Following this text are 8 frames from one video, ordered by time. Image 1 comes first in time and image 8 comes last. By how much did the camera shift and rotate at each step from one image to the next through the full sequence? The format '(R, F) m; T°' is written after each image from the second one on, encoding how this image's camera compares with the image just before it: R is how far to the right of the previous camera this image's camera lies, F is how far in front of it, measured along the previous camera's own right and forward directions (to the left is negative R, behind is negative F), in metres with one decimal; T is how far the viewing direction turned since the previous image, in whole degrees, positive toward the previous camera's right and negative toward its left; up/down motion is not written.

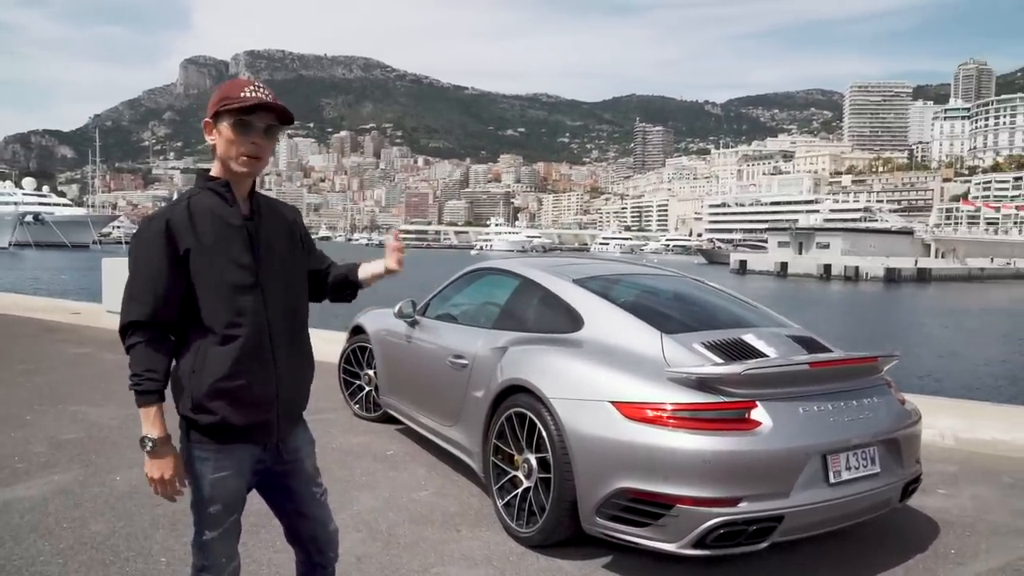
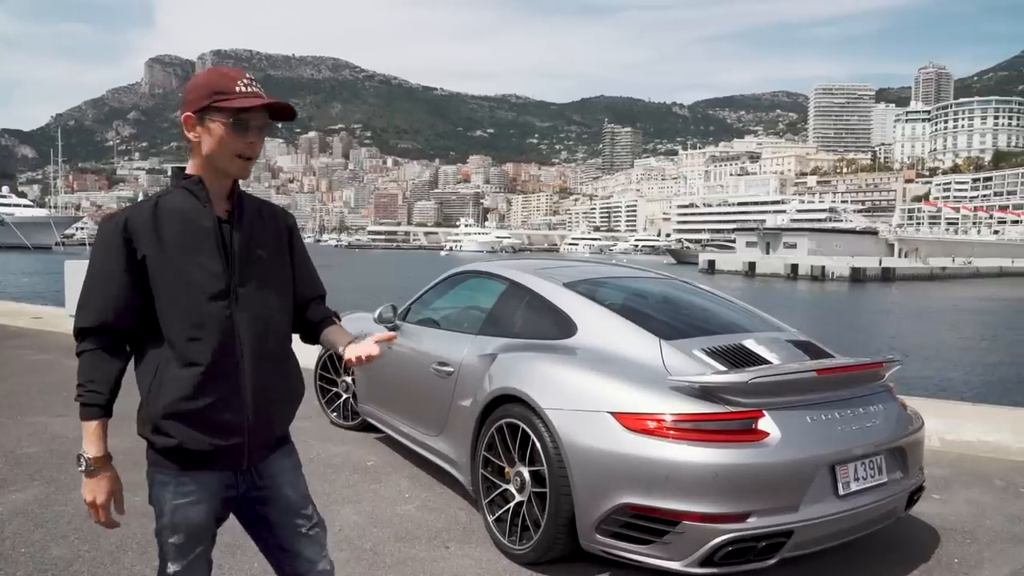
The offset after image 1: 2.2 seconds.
(-0.1, +0.2) m; +2°
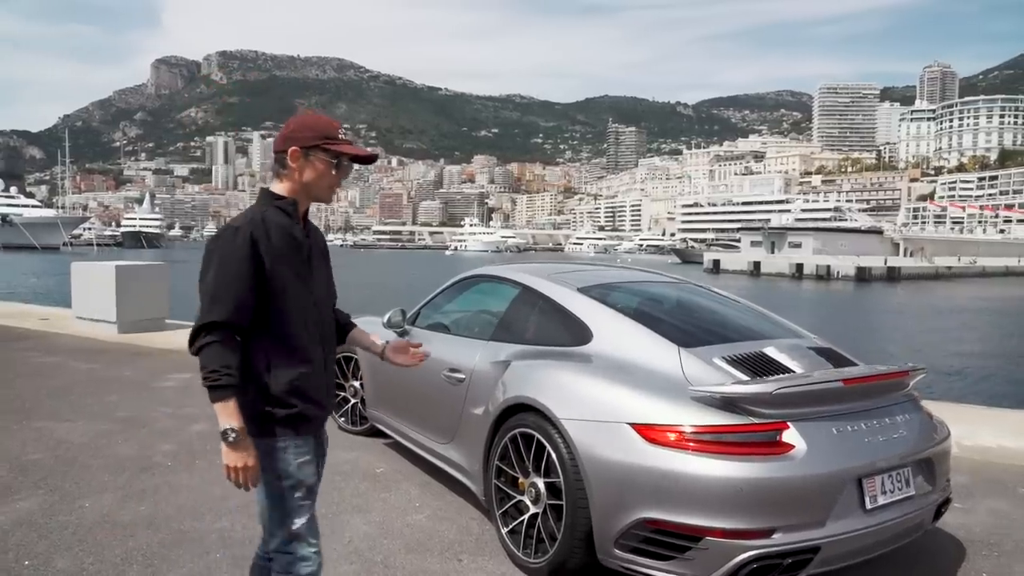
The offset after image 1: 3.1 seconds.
(0.0, +0.1) m; 0°
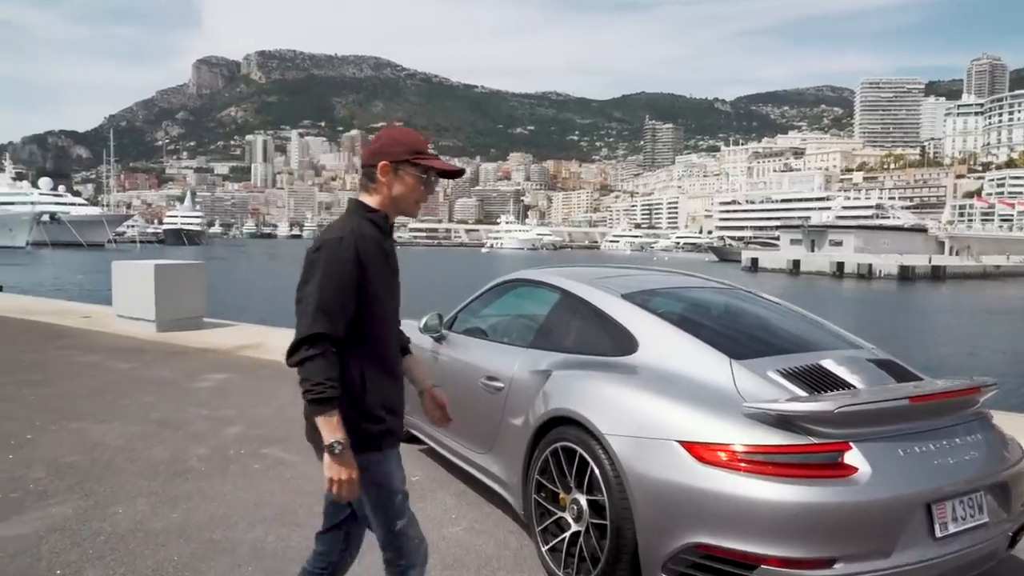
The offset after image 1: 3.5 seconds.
(0.0, +0.2) m; -3°
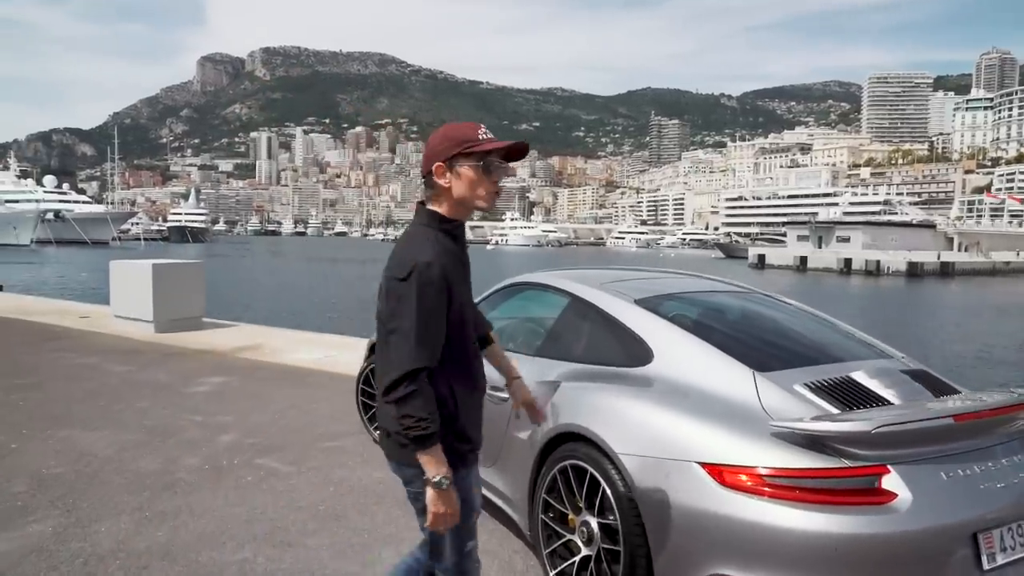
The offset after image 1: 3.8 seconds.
(0.0, +0.2) m; 0°
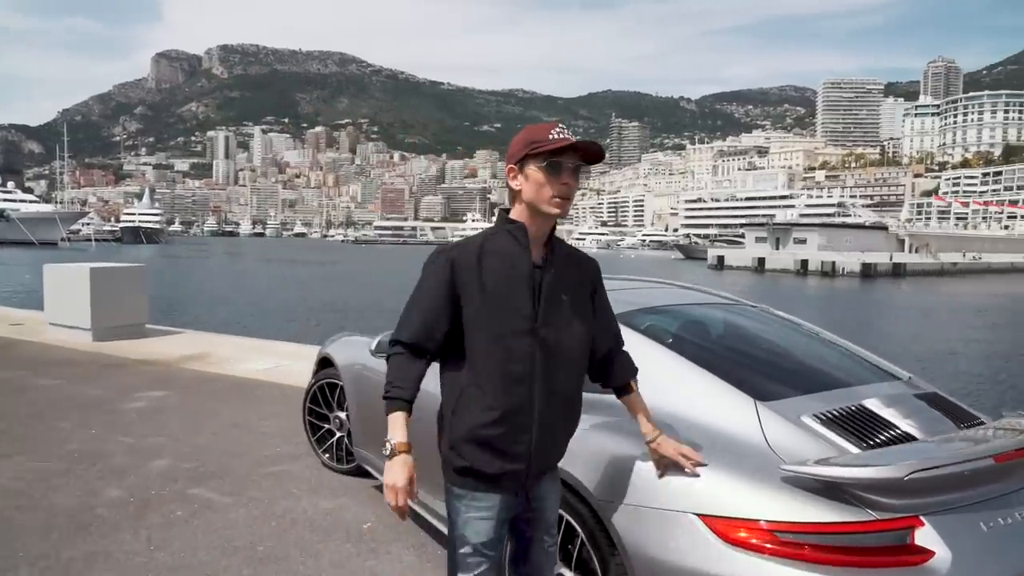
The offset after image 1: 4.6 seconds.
(0.0, +0.4) m; +3°
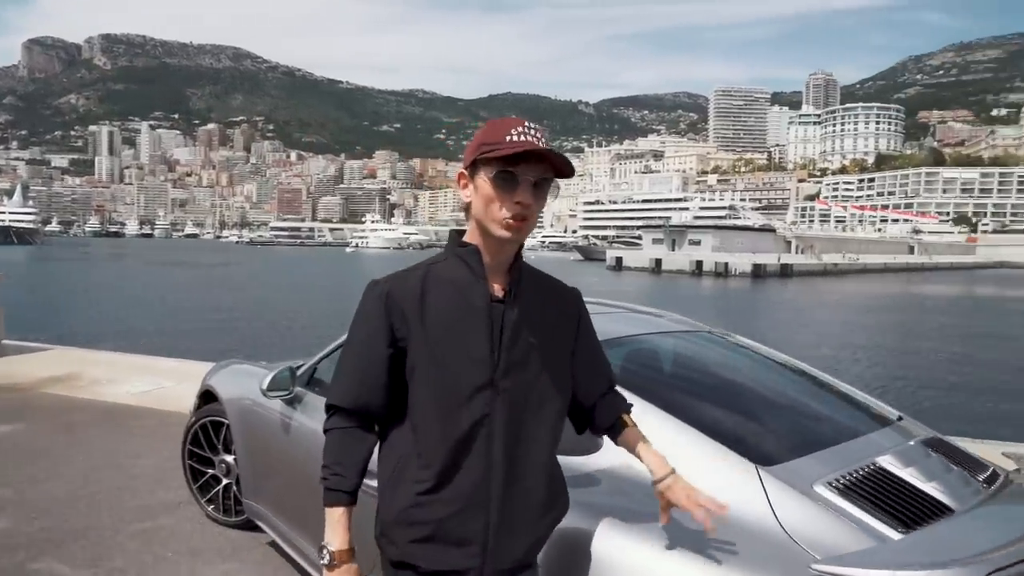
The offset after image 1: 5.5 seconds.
(-0.1, +0.6) m; +7°
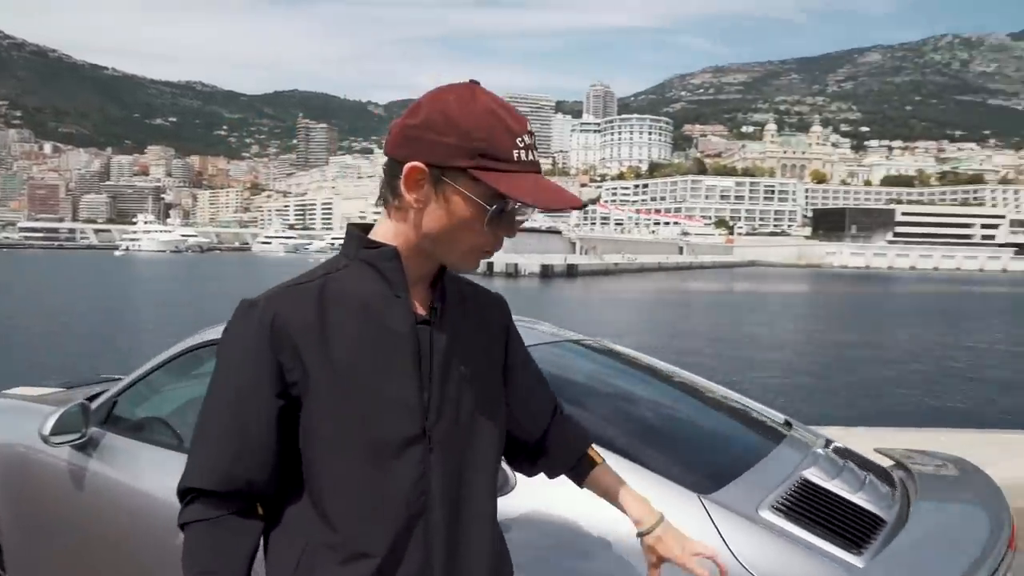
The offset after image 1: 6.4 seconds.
(-0.2, +0.5) m; +15°
